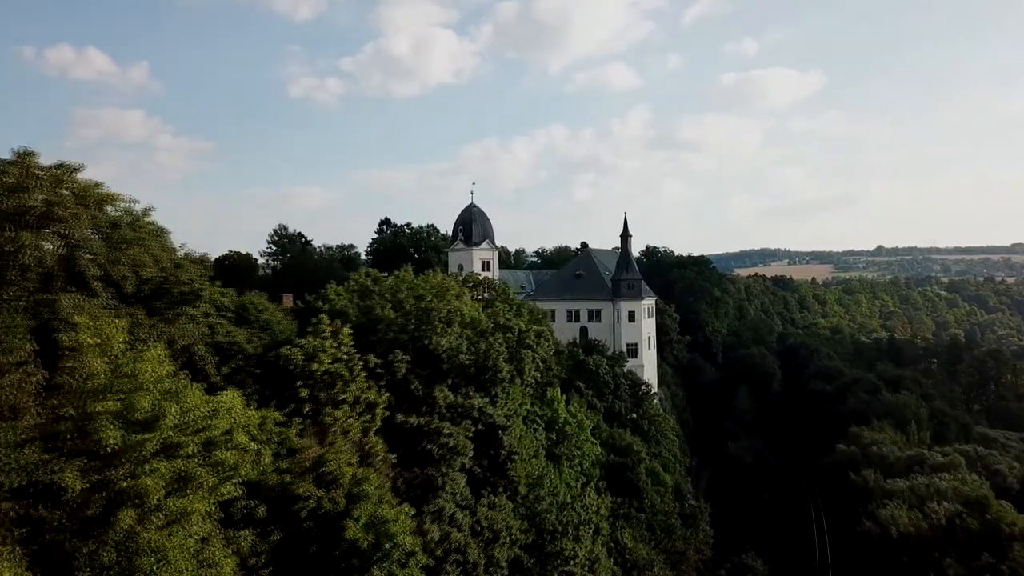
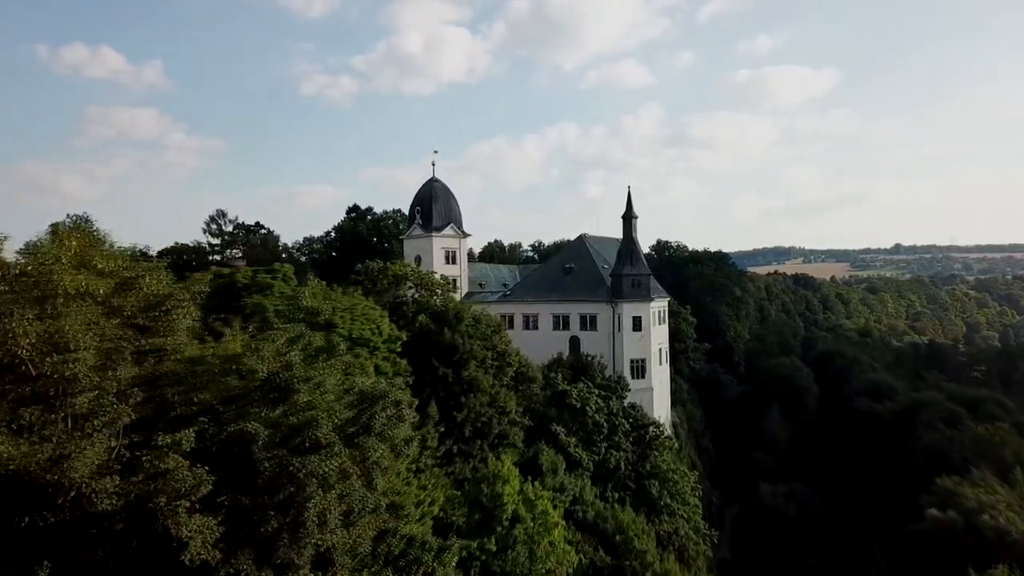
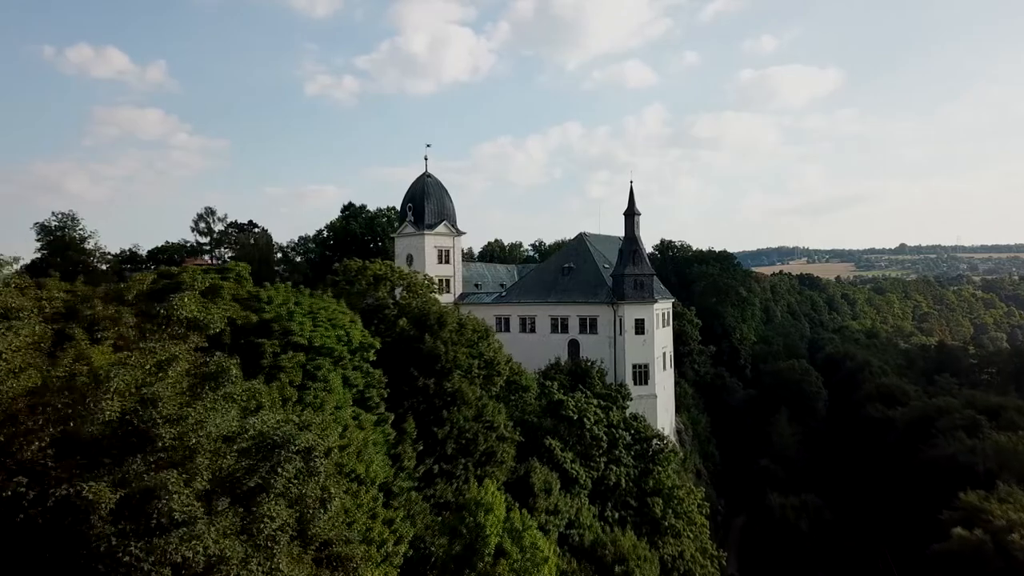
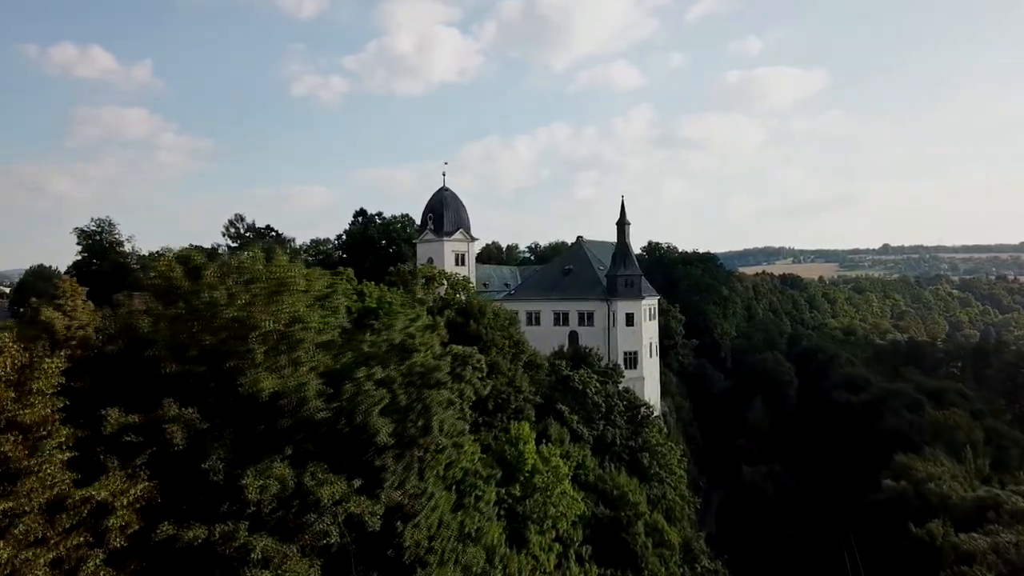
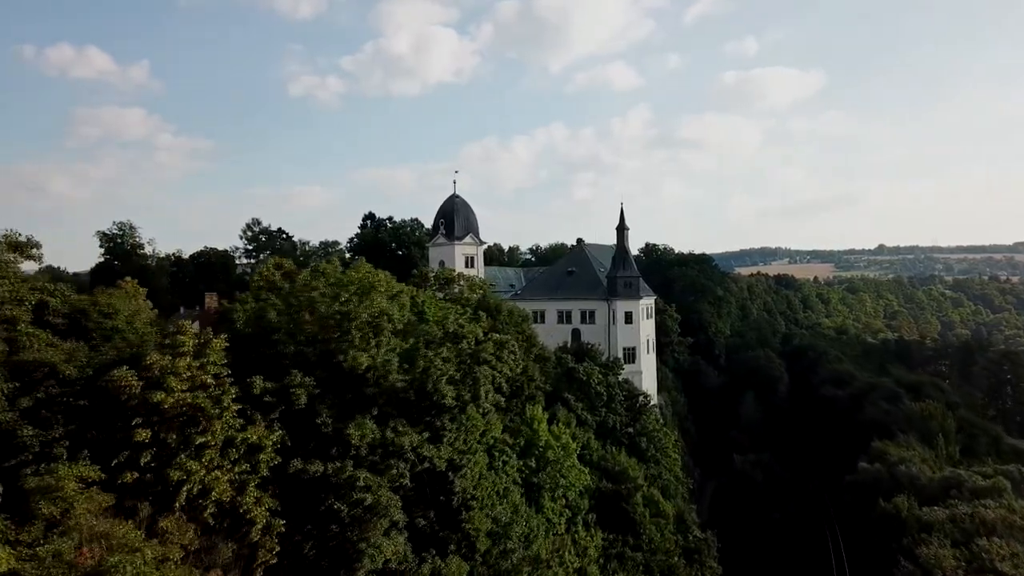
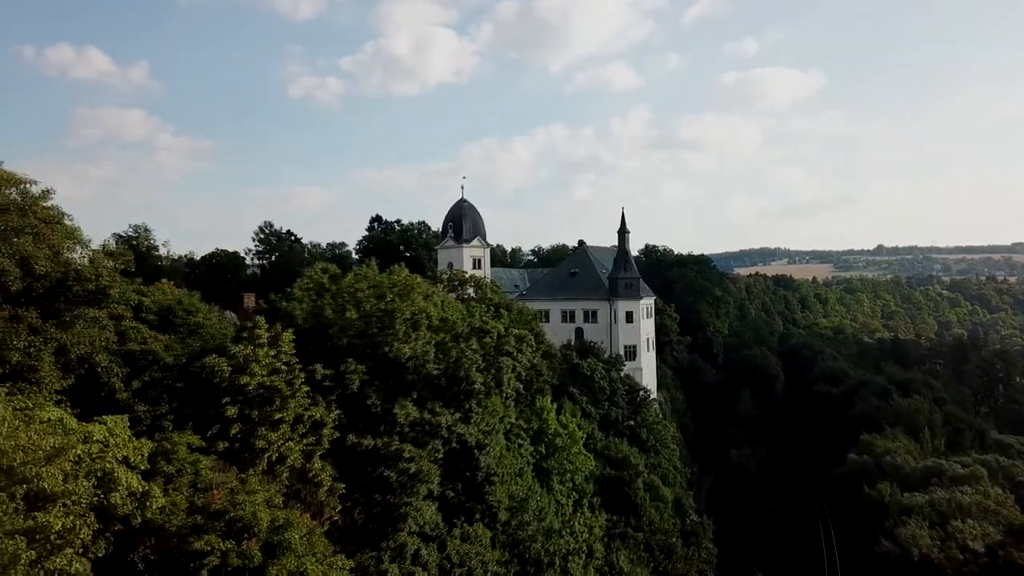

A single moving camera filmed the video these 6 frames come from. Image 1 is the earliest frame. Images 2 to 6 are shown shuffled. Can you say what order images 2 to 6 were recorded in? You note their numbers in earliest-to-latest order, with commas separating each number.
6, 5, 4, 2, 3
